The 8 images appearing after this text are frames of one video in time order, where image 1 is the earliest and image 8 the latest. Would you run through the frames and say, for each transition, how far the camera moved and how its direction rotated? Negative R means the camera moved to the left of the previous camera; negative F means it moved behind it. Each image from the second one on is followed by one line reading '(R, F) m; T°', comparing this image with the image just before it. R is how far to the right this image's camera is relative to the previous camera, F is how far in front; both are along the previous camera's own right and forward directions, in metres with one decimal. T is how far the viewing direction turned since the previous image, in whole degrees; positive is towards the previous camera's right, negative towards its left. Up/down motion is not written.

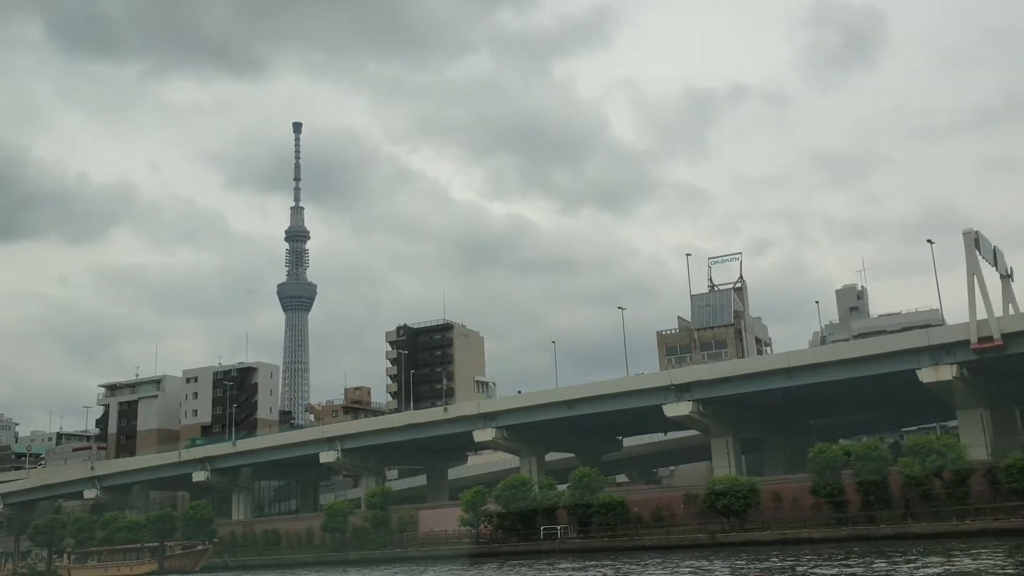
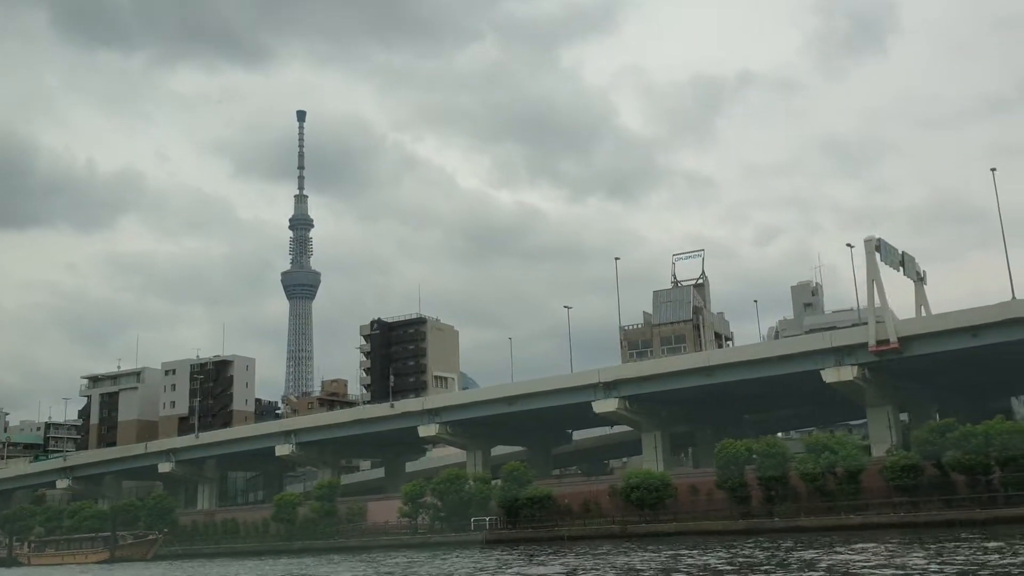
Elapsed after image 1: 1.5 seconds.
(+5.4, -2.8) m; -1°
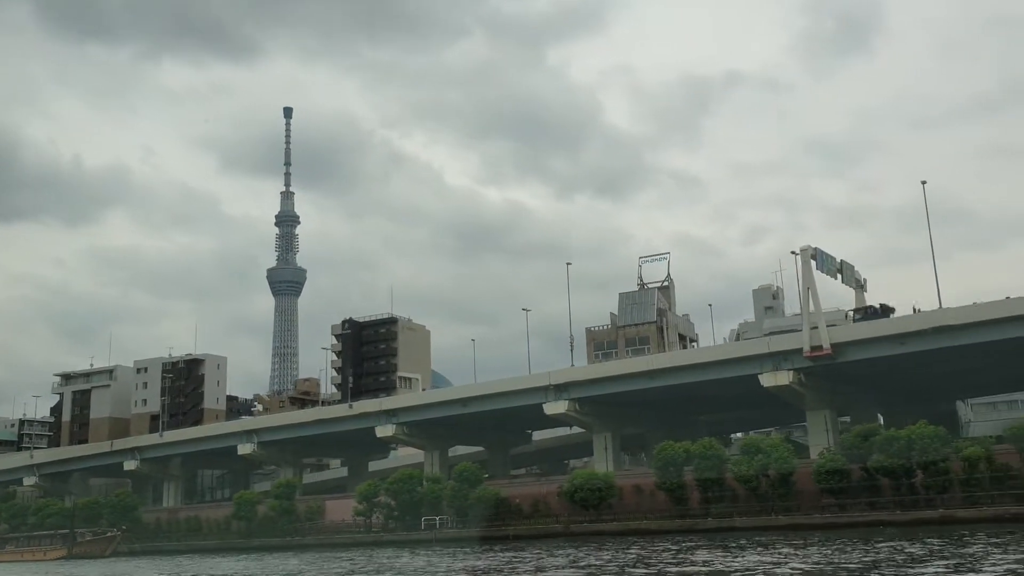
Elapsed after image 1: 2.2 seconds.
(+2.7, -1.6) m; +1°
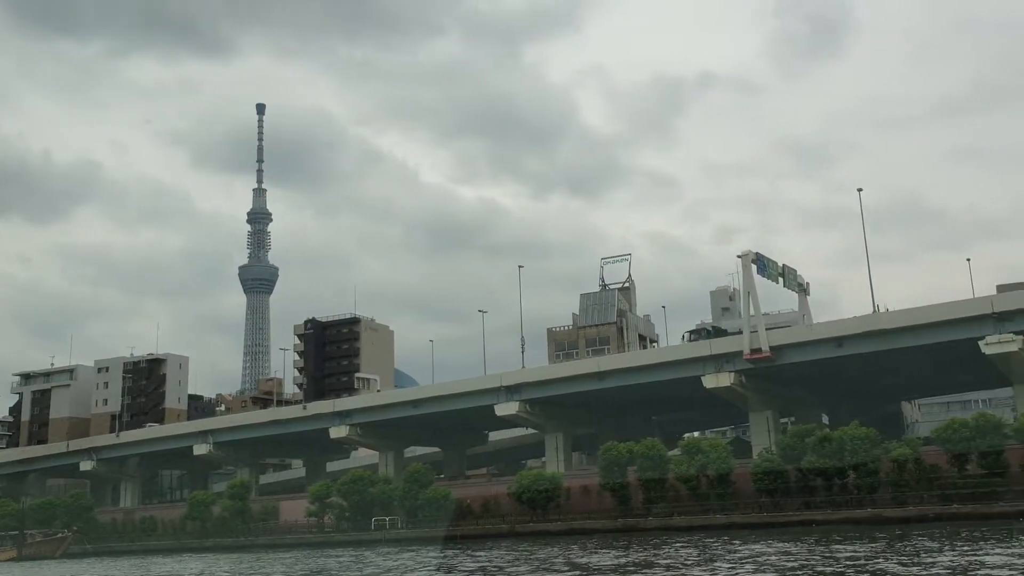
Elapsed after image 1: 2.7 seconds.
(+1.8, -0.9) m; +2°
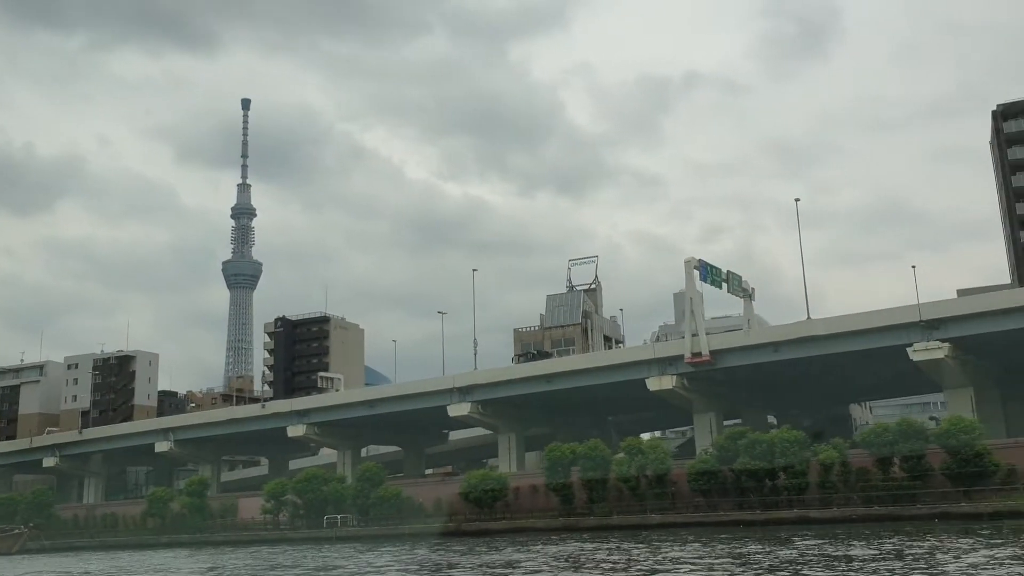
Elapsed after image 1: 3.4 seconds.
(+2.6, -1.4) m; +1°
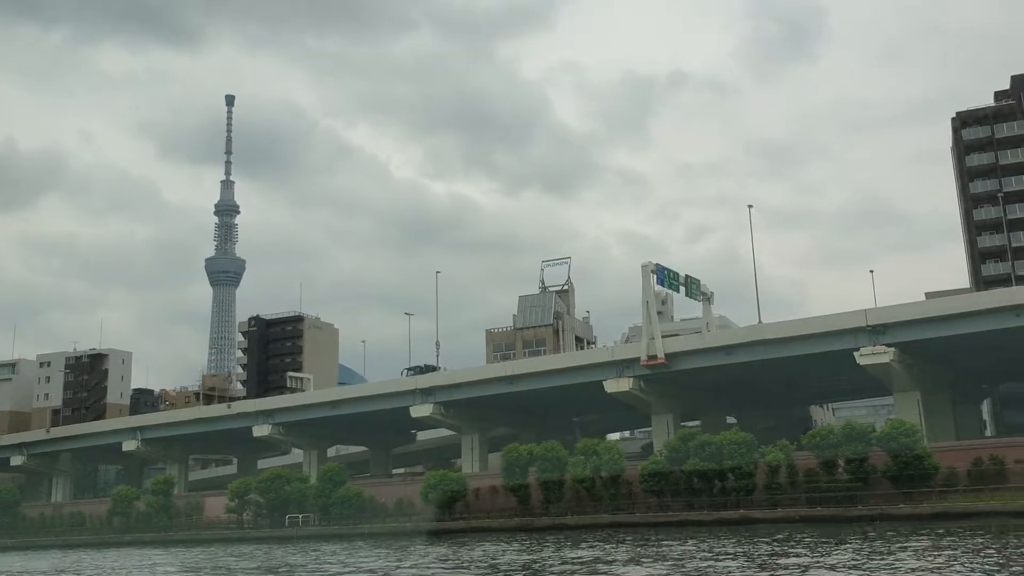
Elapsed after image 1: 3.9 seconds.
(+1.8, -0.9) m; +1°
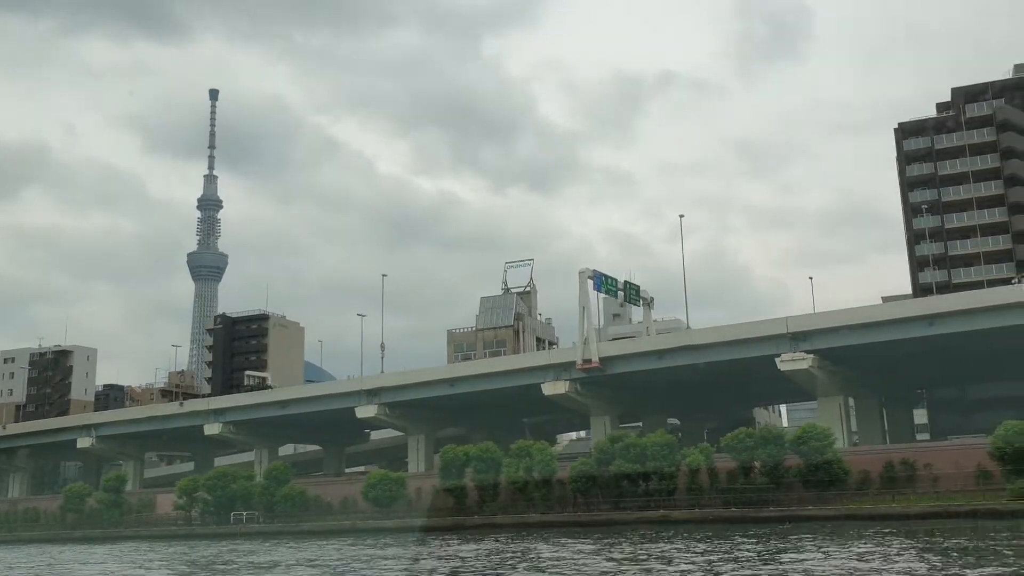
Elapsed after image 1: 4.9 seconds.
(+3.3, -1.6) m; +1°
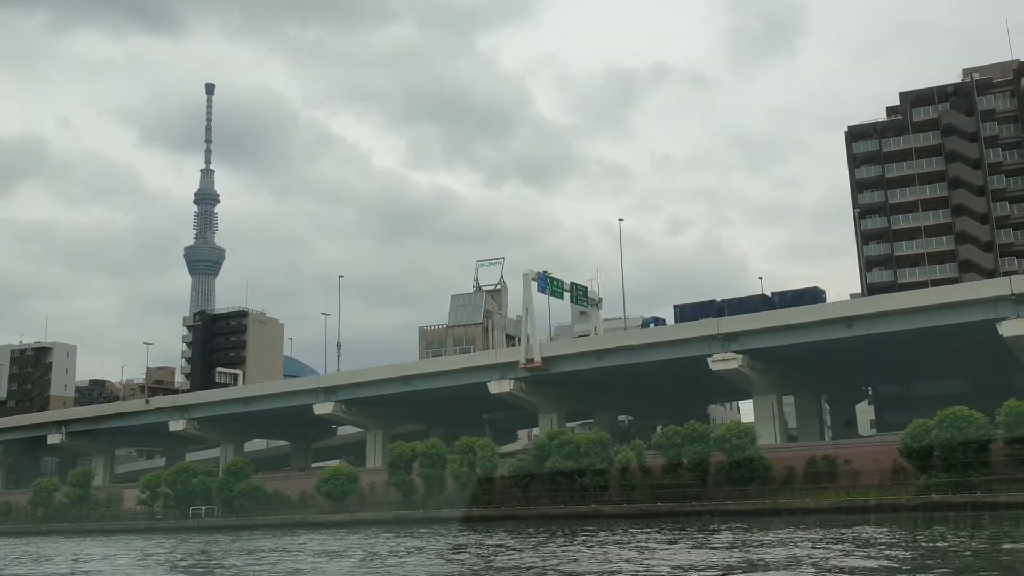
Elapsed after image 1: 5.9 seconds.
(+3.8, -2.1) m; 0°
